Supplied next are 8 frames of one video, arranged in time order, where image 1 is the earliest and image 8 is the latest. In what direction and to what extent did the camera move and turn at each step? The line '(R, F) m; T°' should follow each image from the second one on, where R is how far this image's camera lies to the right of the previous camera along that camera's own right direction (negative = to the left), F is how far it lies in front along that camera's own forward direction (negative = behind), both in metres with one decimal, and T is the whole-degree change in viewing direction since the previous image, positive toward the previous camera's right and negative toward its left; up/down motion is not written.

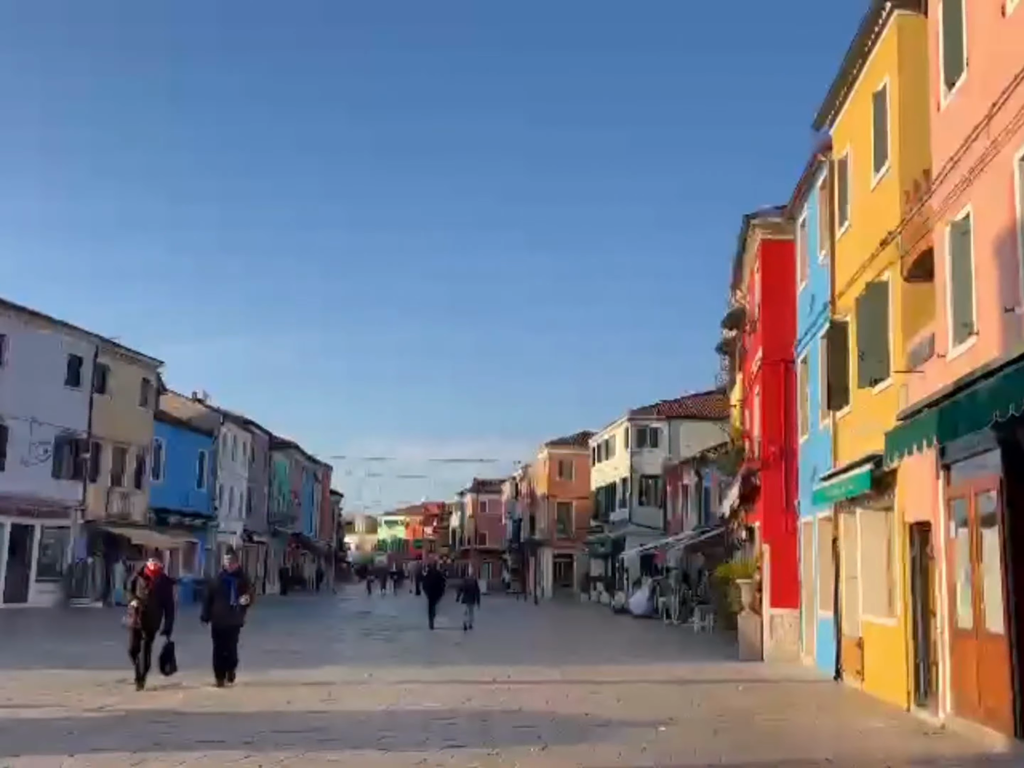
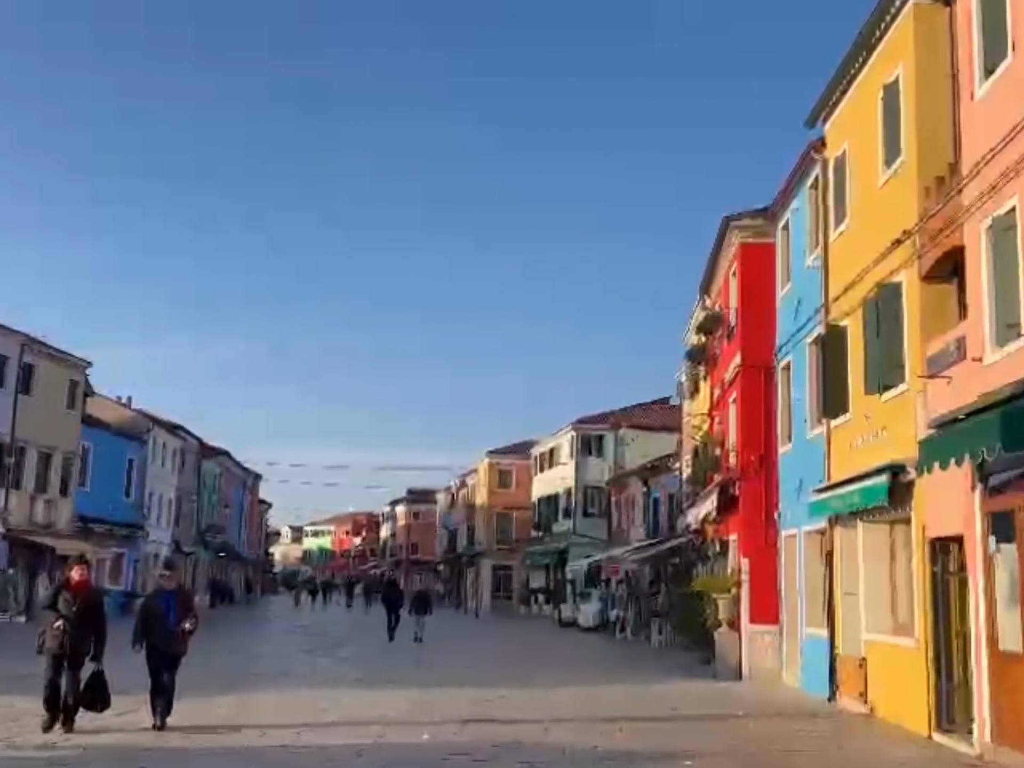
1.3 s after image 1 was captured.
(-0.8, +1.1) m; +4°
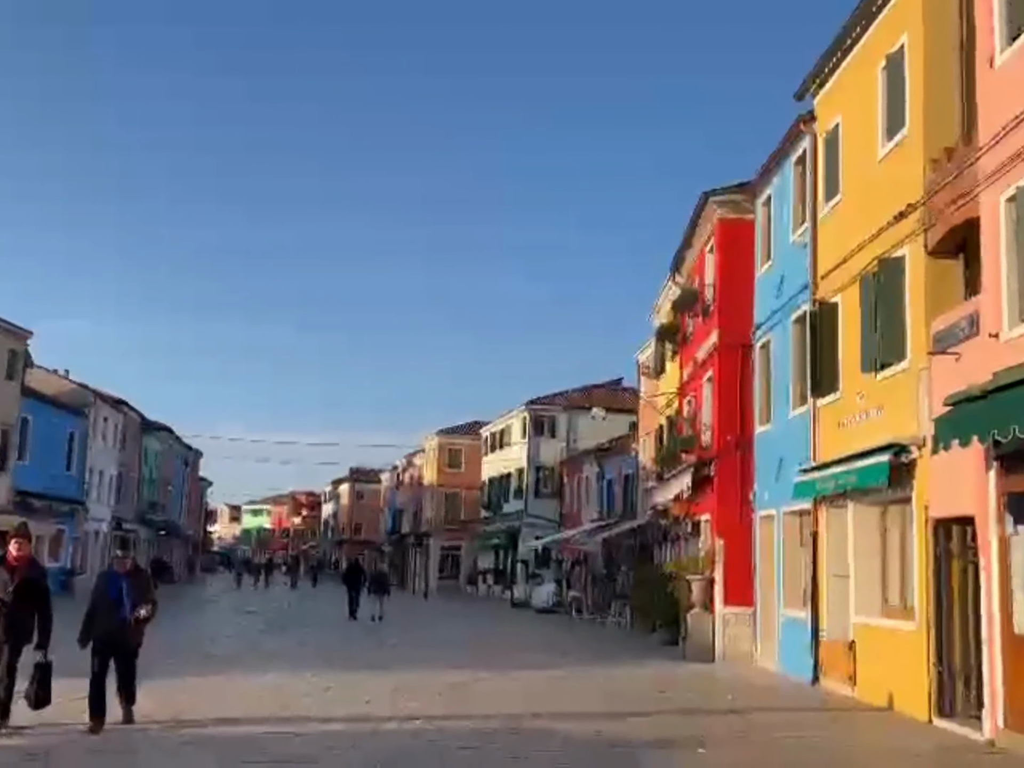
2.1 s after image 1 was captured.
(-0.6, +0.6) m; +3°
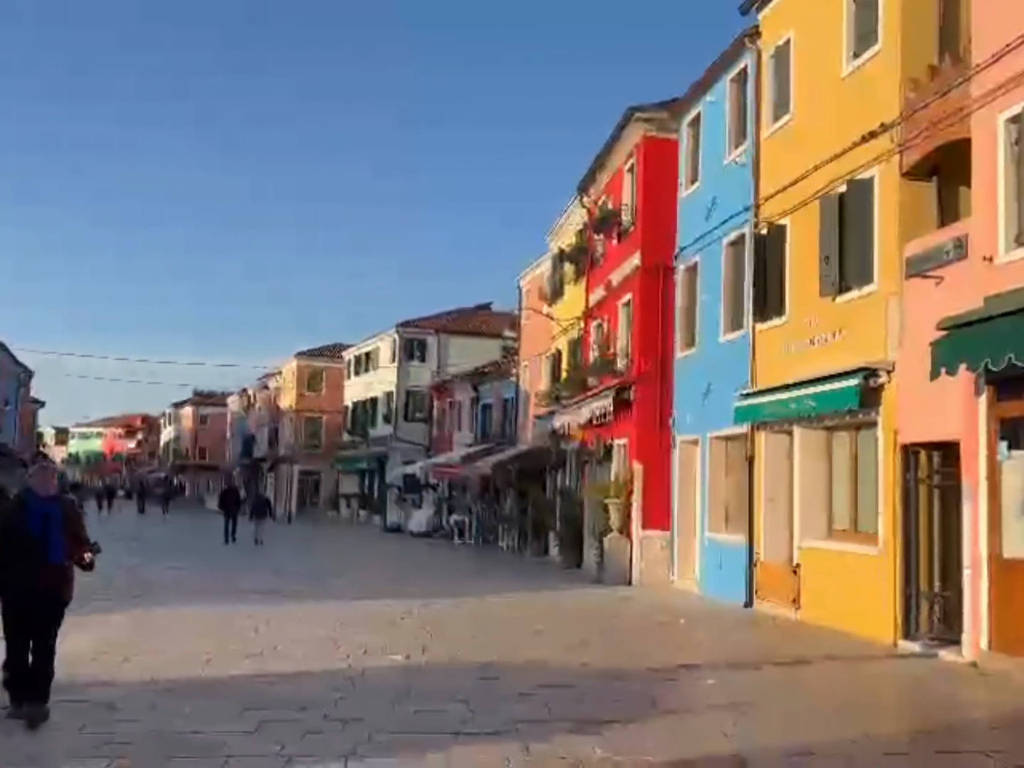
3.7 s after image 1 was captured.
(-1.5, +0.9) m; +9°
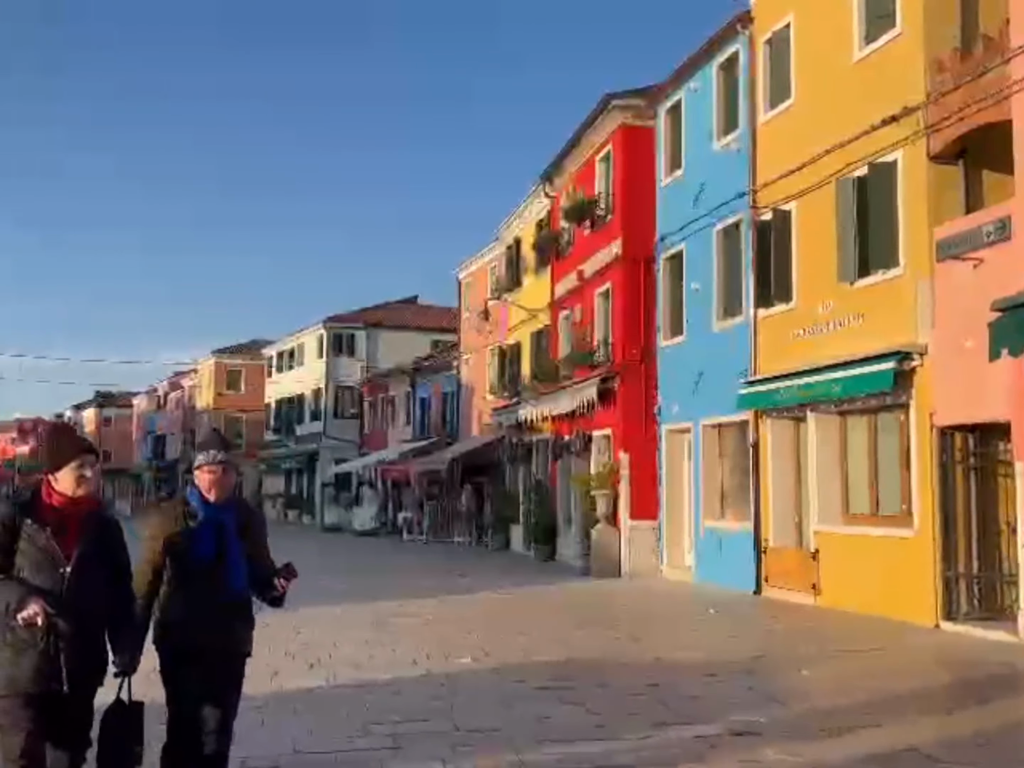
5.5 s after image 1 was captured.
(-1.6, +0.5) m; +5°
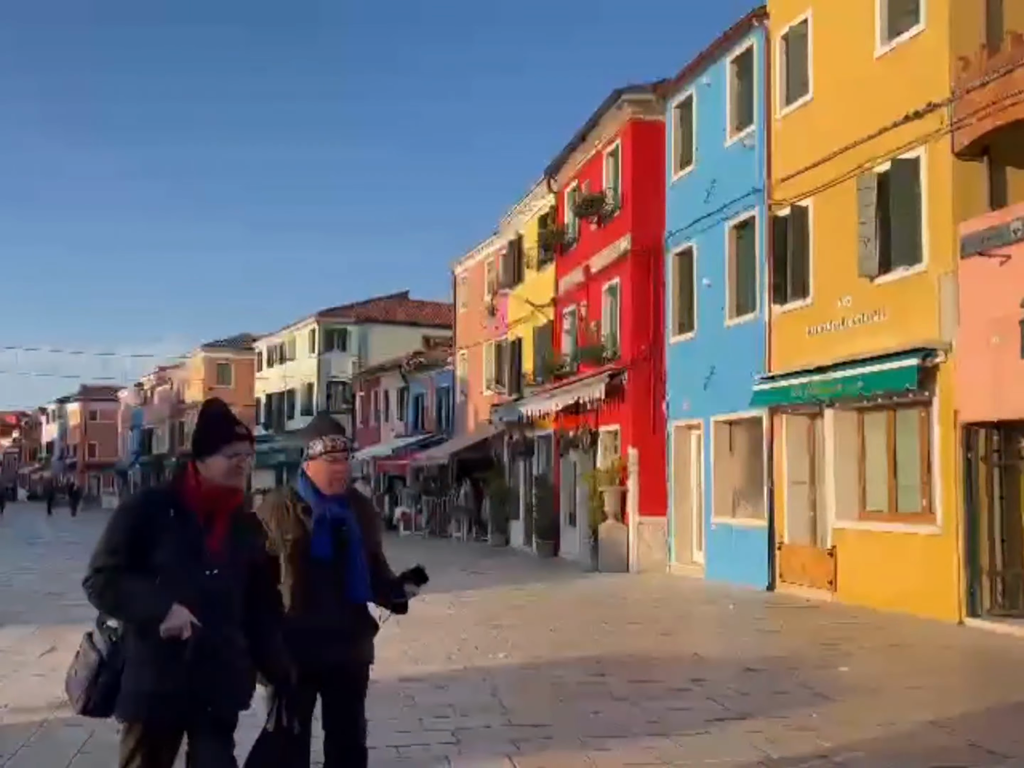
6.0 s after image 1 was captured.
(-0.5, +0.1) m; +1°
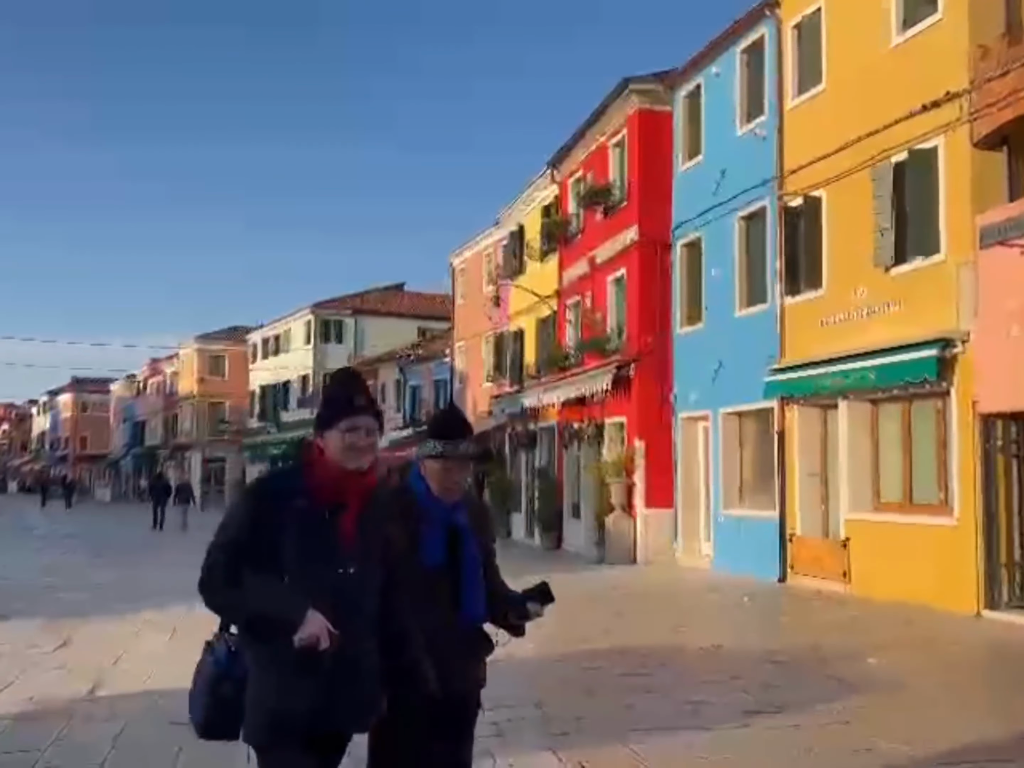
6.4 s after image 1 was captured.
(-0.3, +0.1) m; +1°
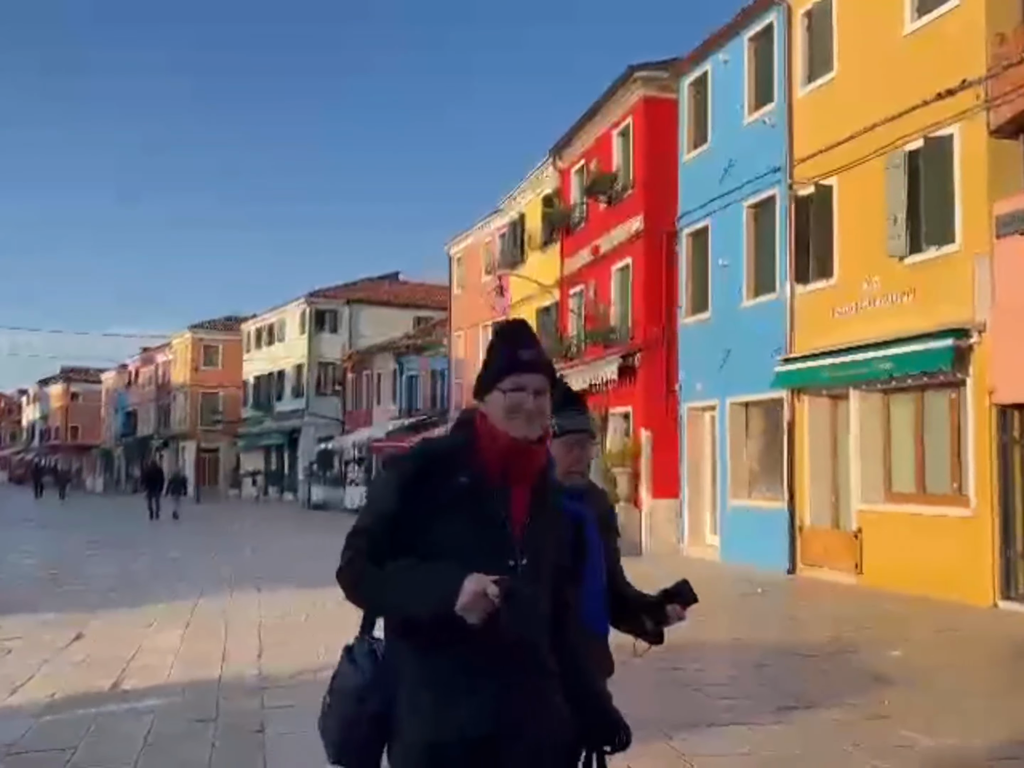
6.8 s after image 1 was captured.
(-0.3, +0.1) m; +1°
